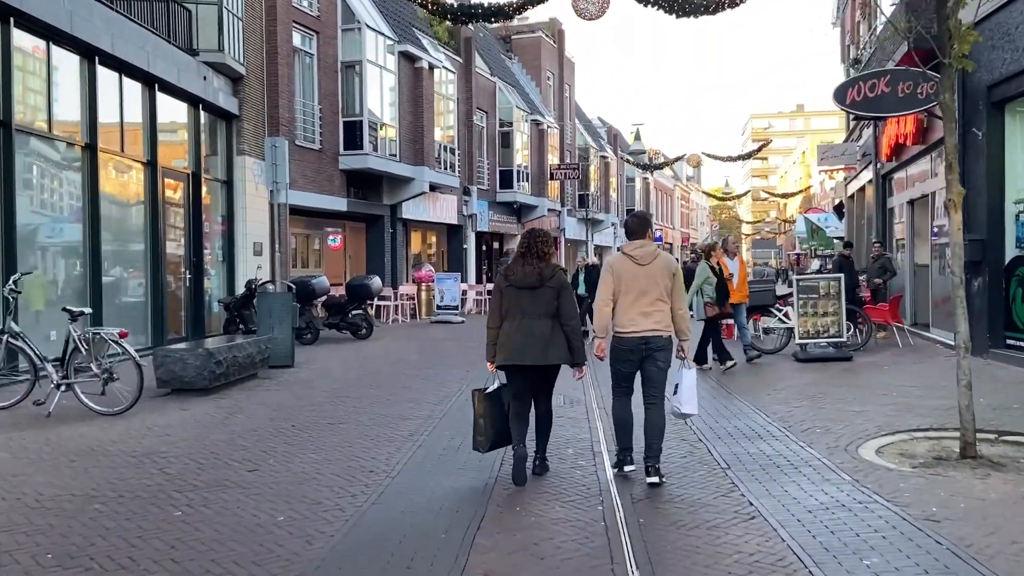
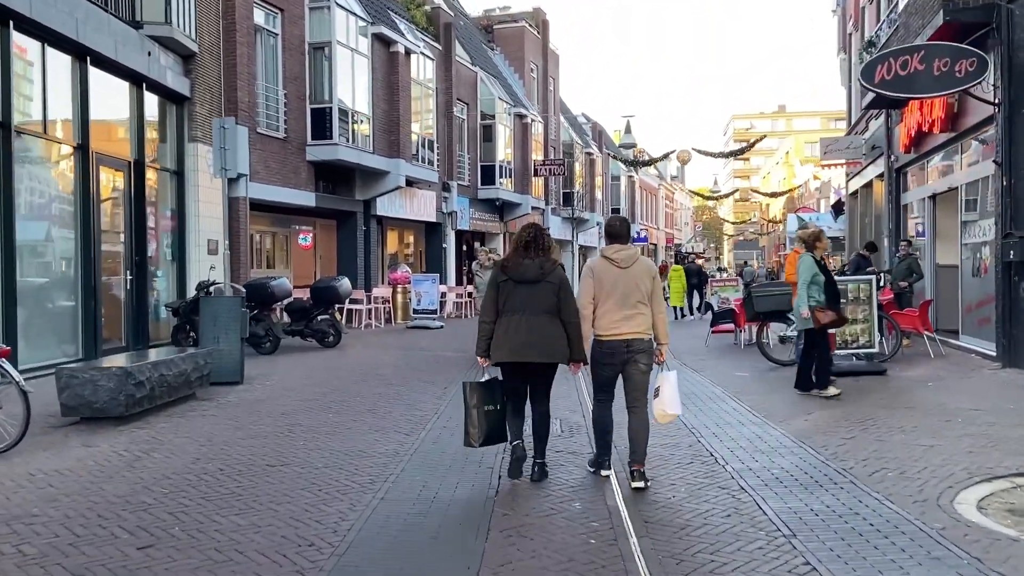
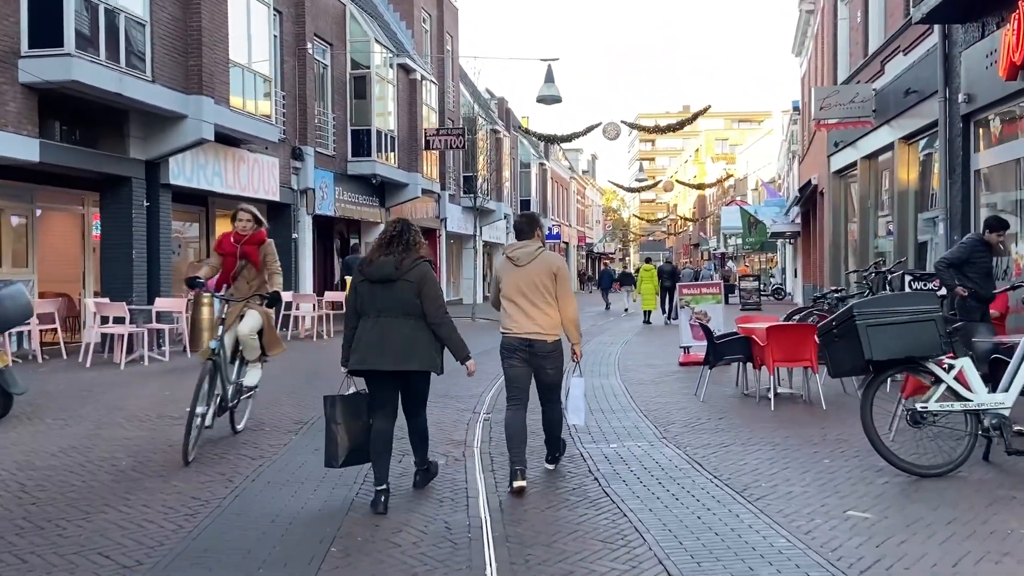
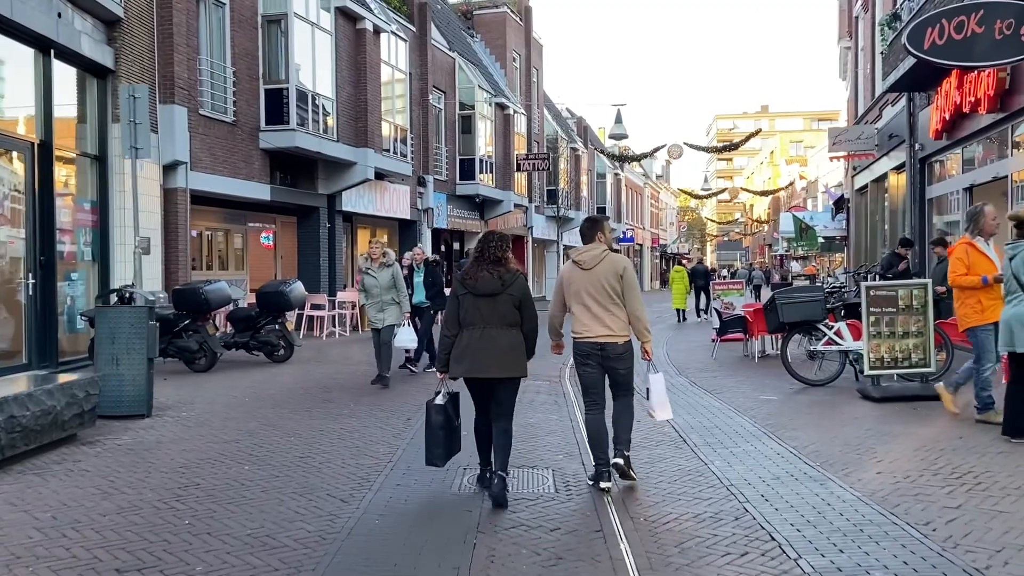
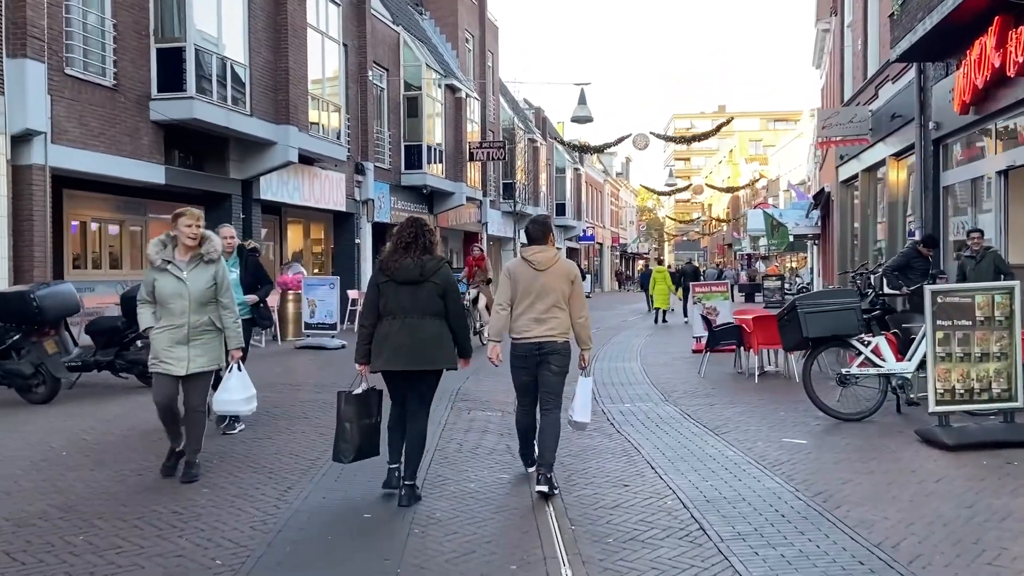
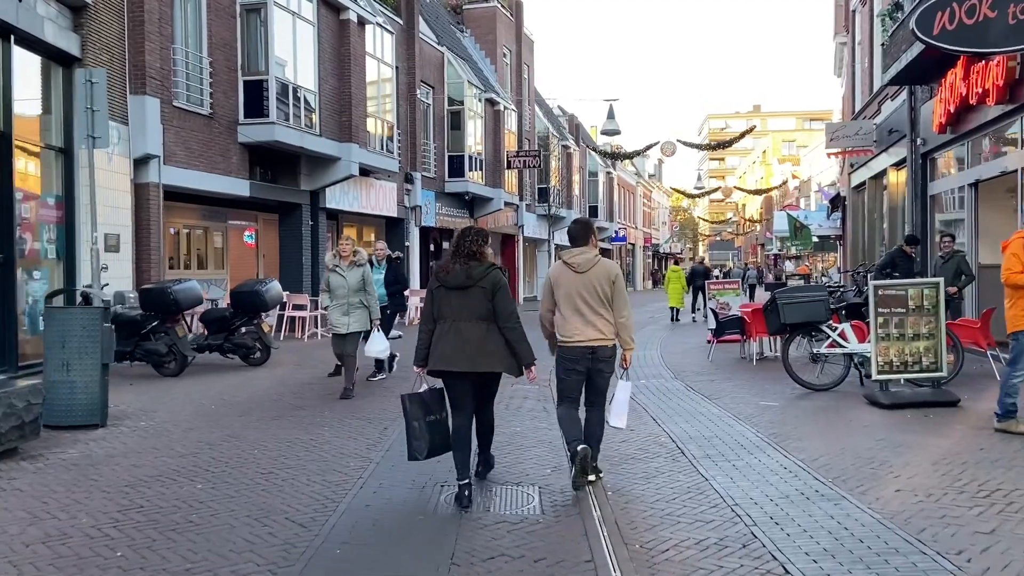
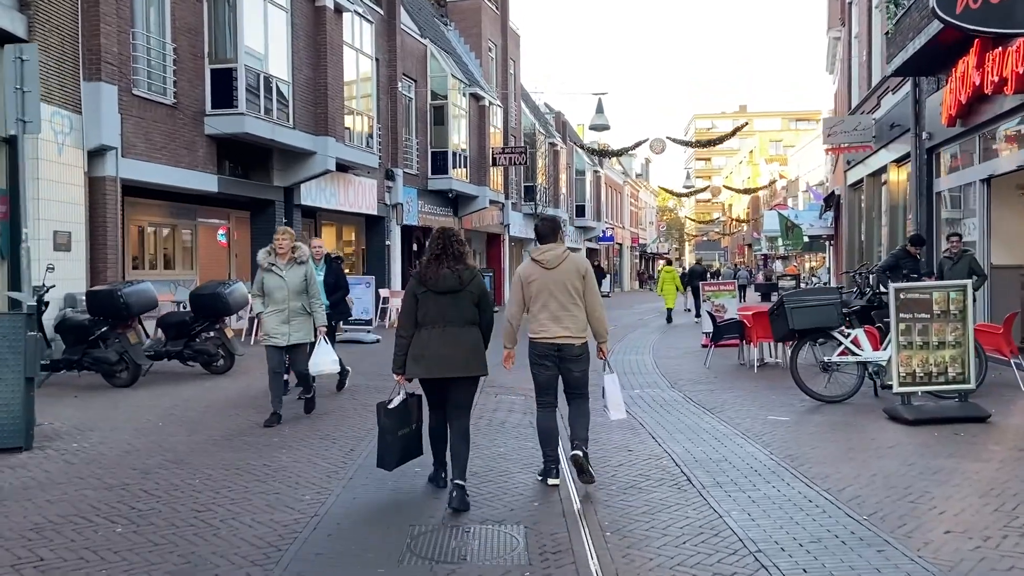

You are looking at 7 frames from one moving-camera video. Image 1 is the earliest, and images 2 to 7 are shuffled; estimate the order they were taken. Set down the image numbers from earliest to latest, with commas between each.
2, 4, 6, 7, 5, 3
